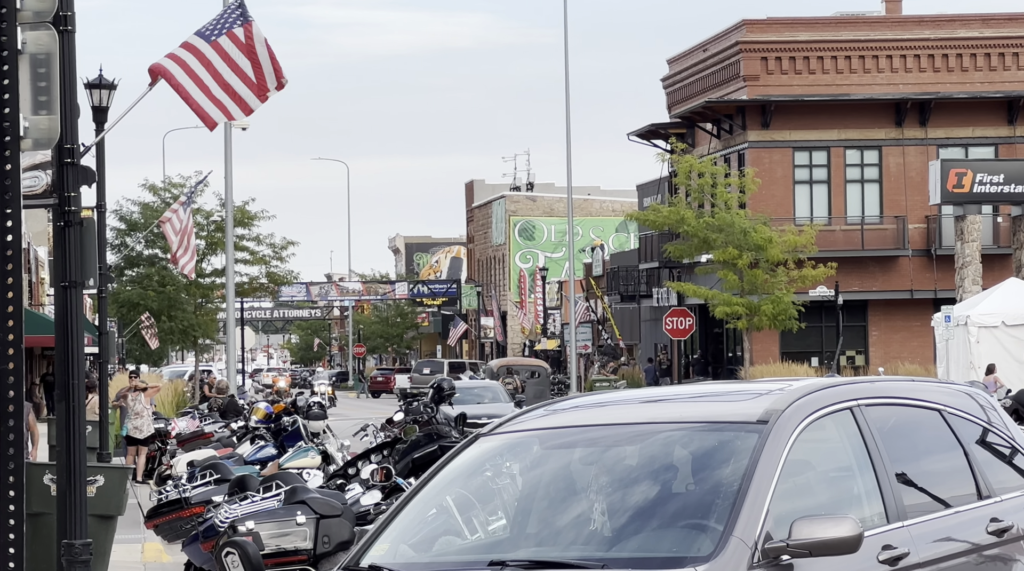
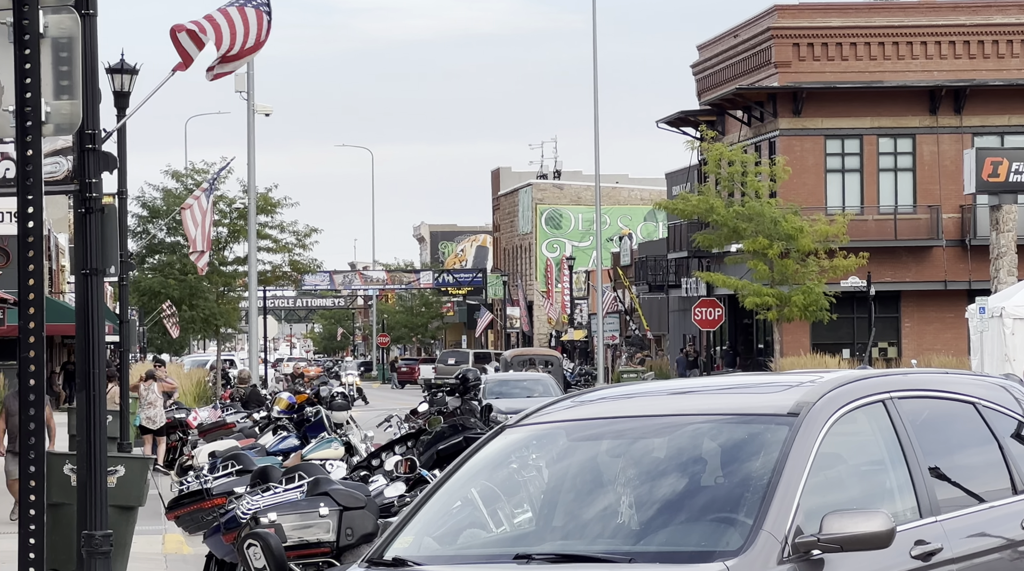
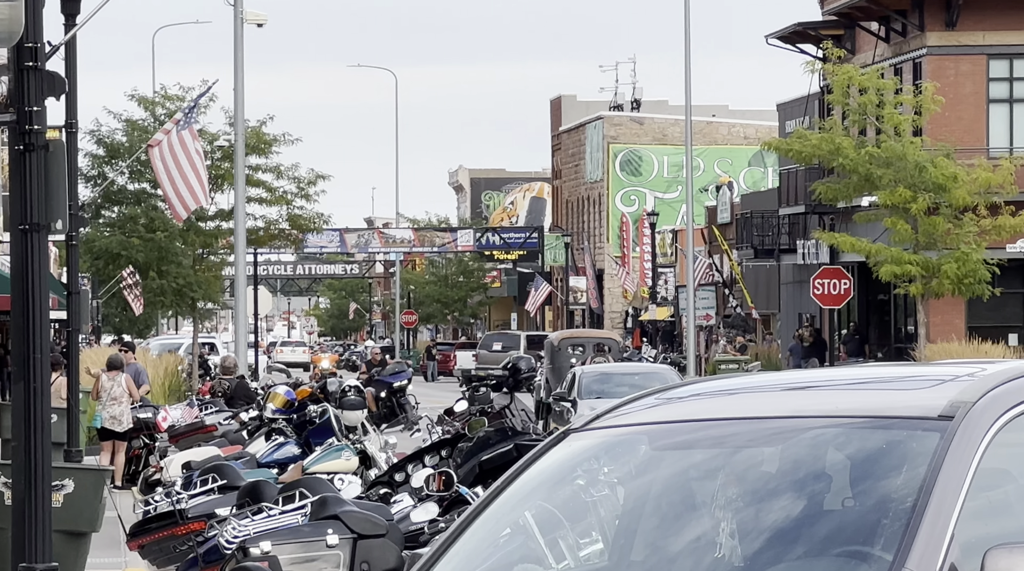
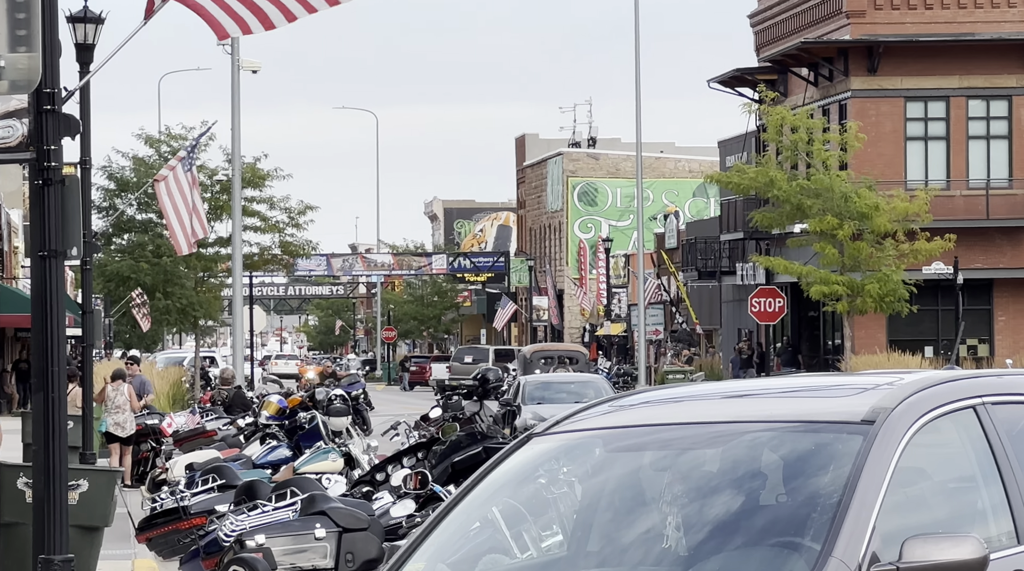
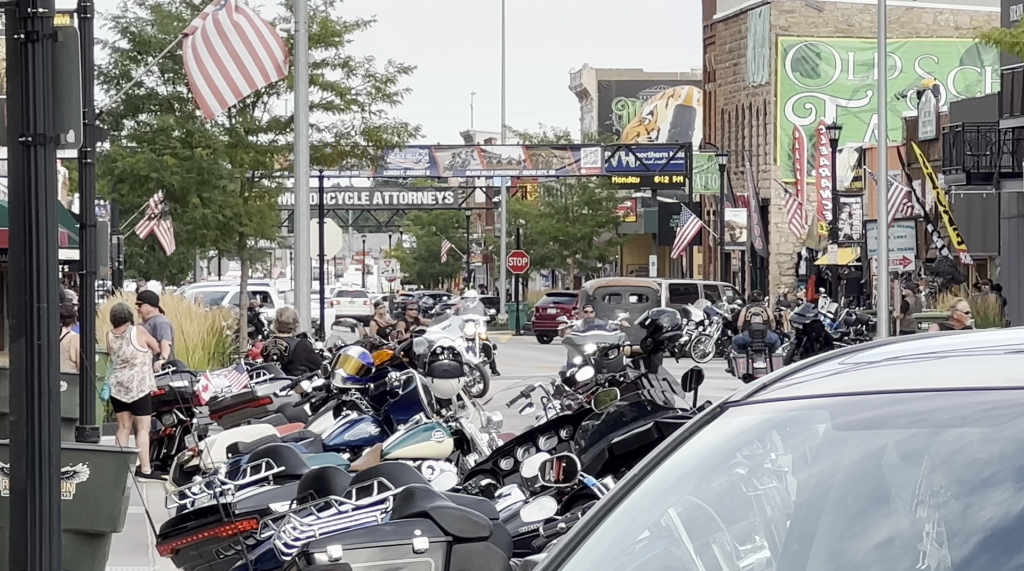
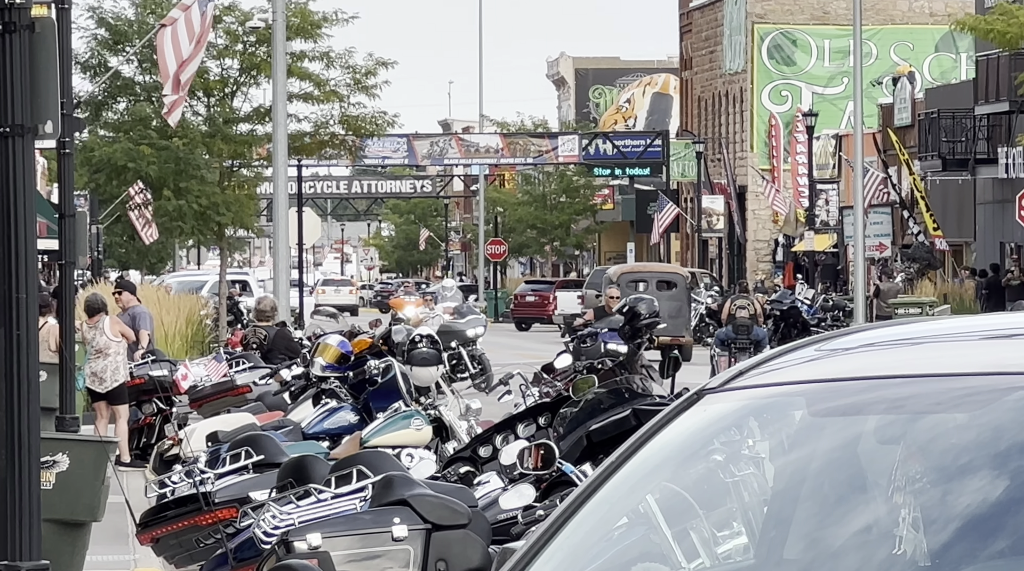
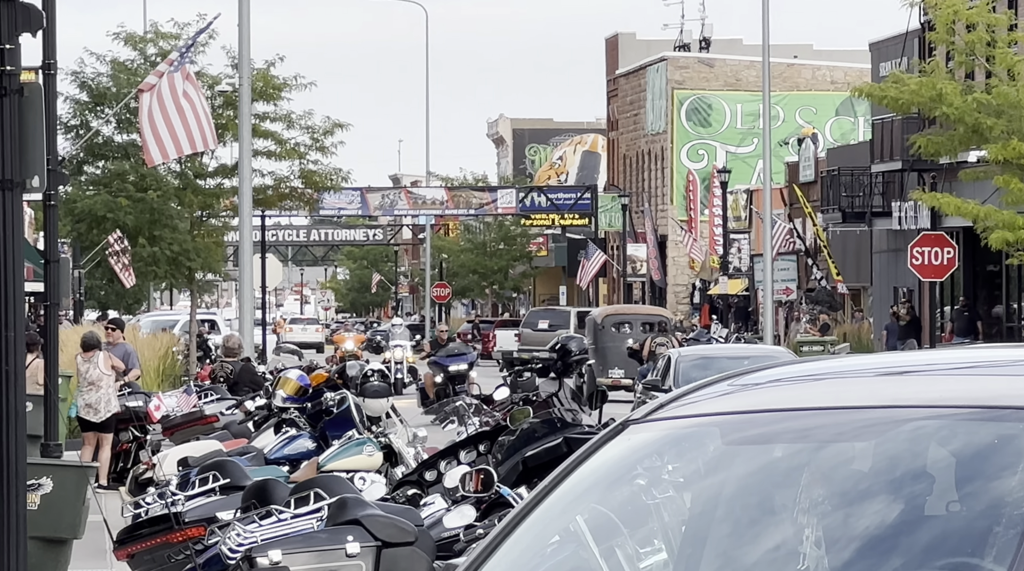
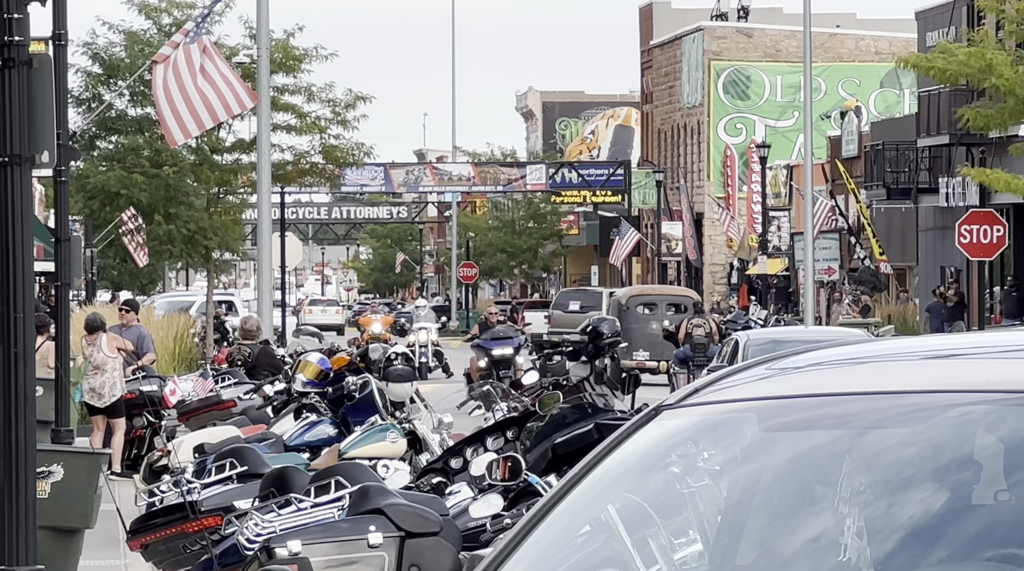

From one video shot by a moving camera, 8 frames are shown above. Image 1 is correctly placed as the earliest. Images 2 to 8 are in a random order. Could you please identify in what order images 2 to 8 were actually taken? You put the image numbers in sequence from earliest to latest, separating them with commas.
2, 4, 3, 7, 8, 6, 5
